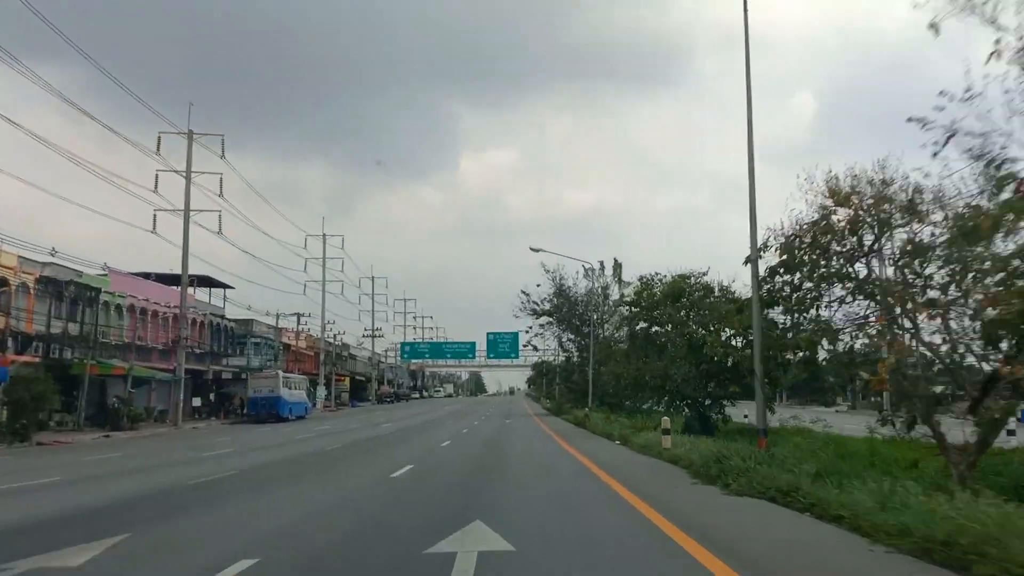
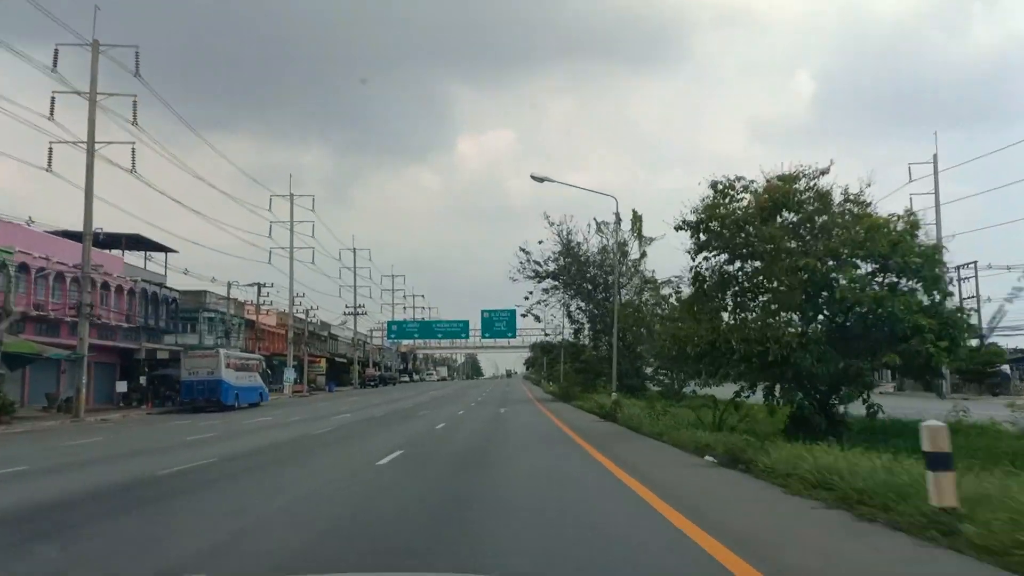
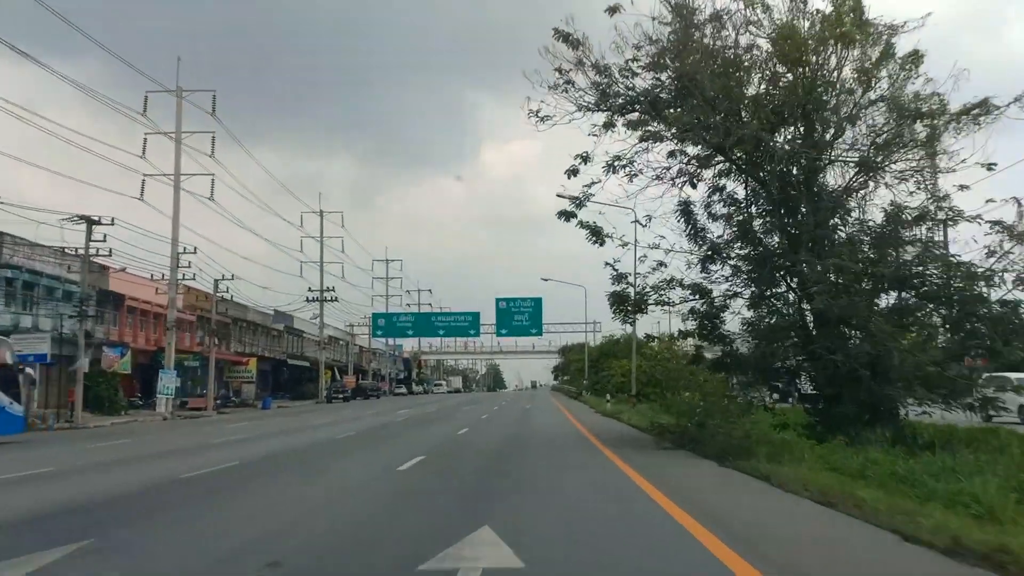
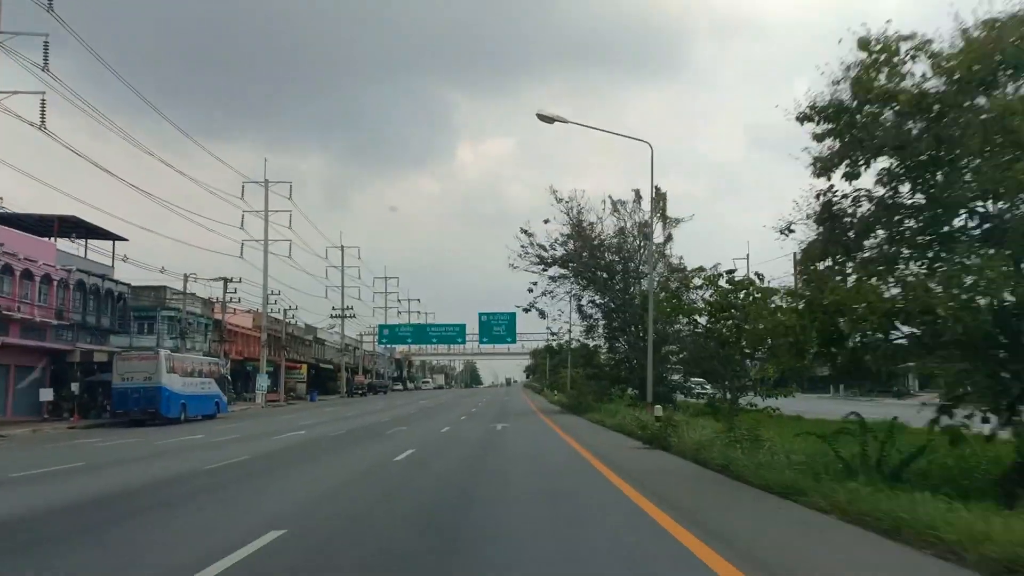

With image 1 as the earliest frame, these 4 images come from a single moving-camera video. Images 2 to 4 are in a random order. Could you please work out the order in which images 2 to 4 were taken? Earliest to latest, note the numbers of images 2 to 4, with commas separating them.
2, 4, 3
